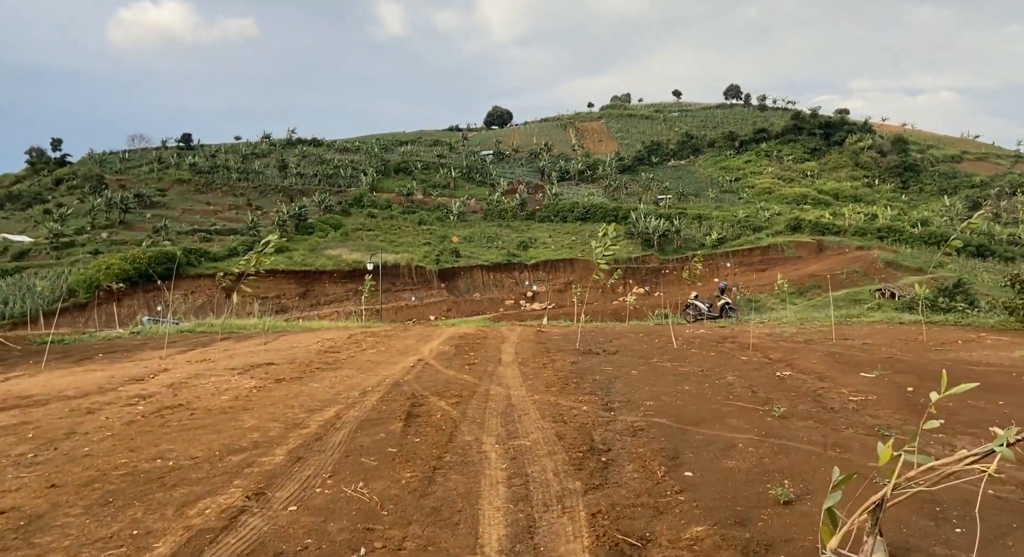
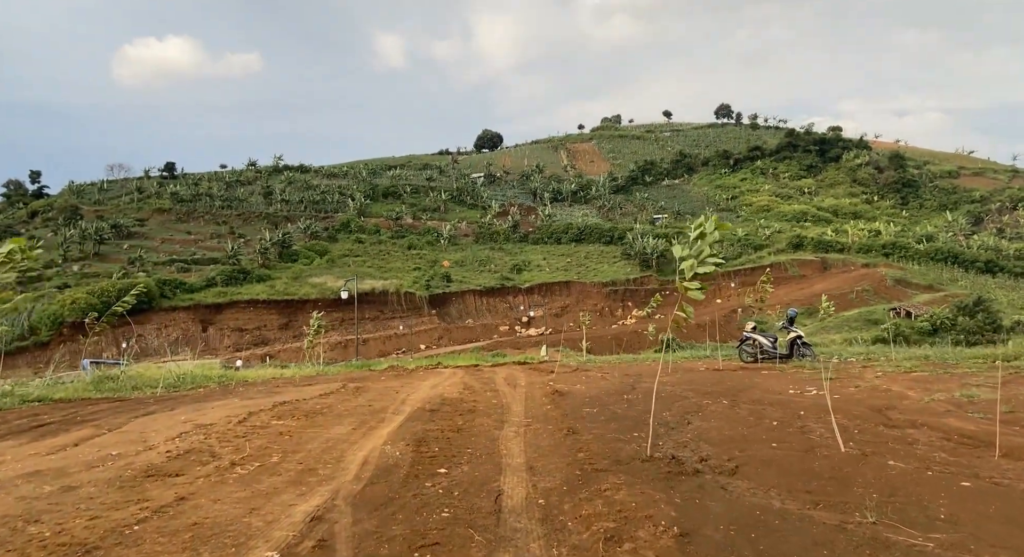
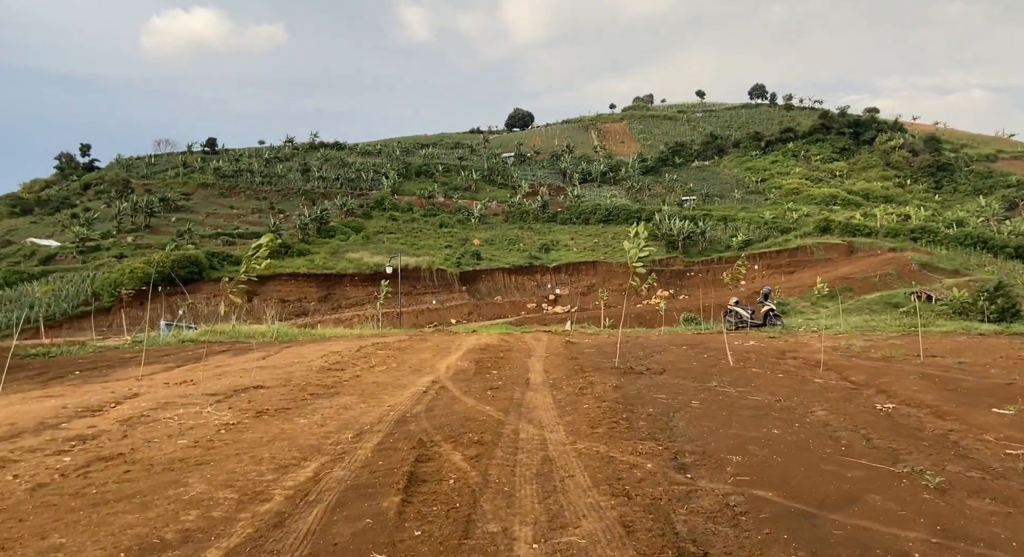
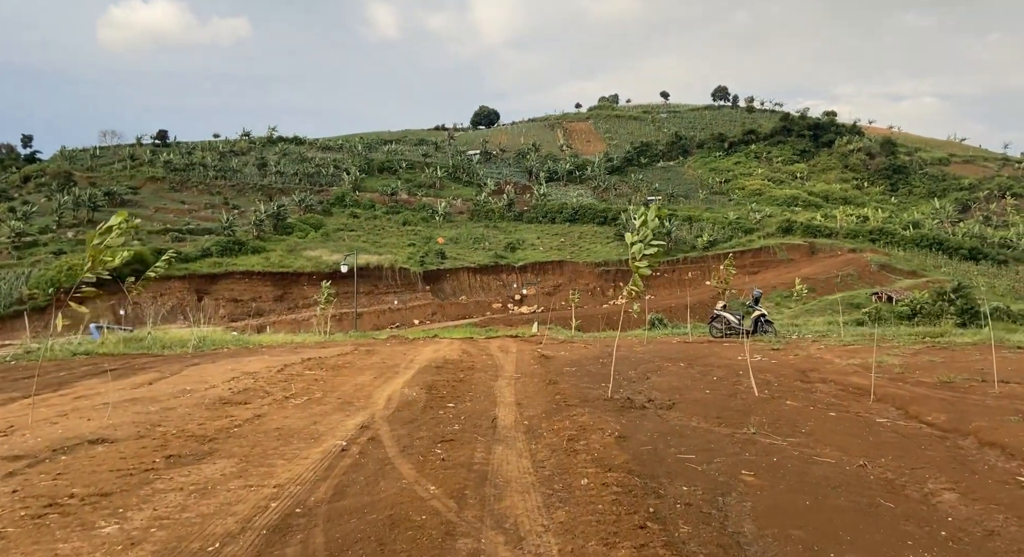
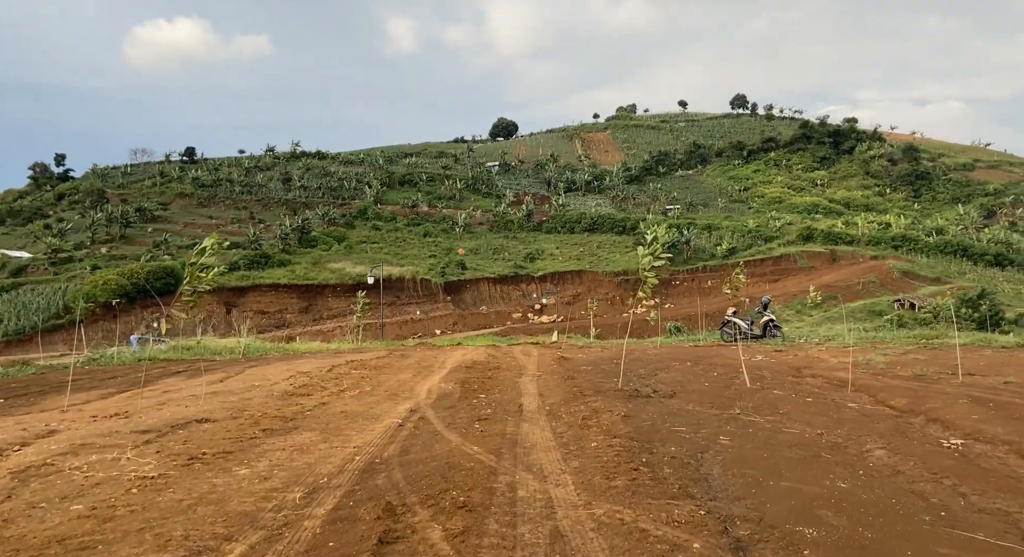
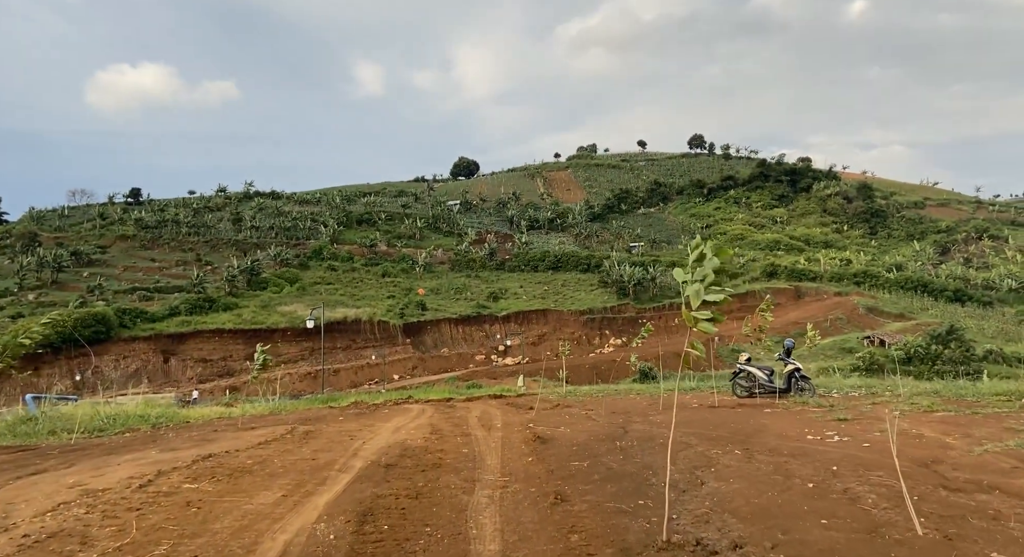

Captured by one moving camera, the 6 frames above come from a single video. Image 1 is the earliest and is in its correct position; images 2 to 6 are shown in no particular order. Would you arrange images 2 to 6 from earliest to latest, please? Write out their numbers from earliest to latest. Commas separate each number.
3, 5, 4, 2, 6
